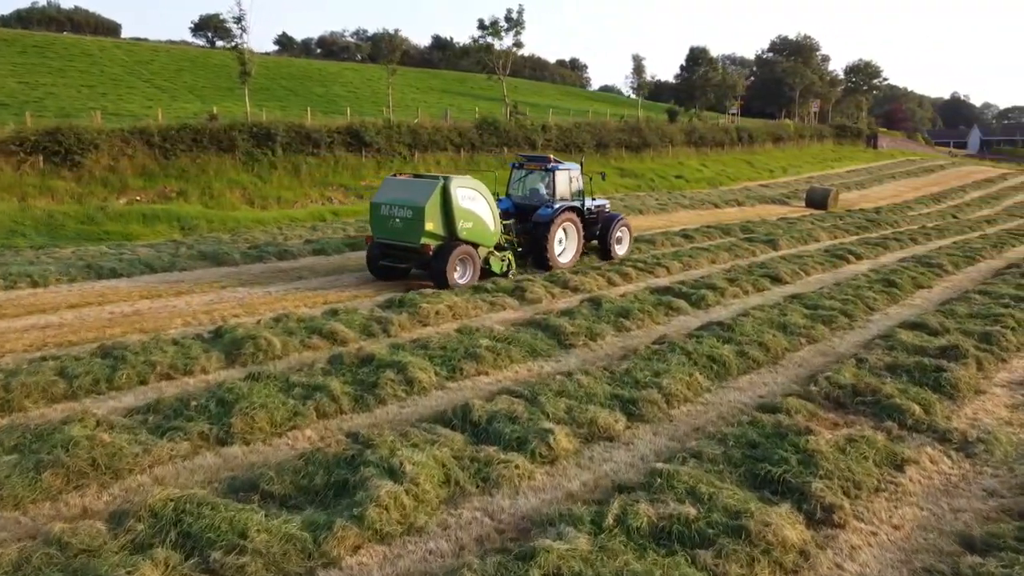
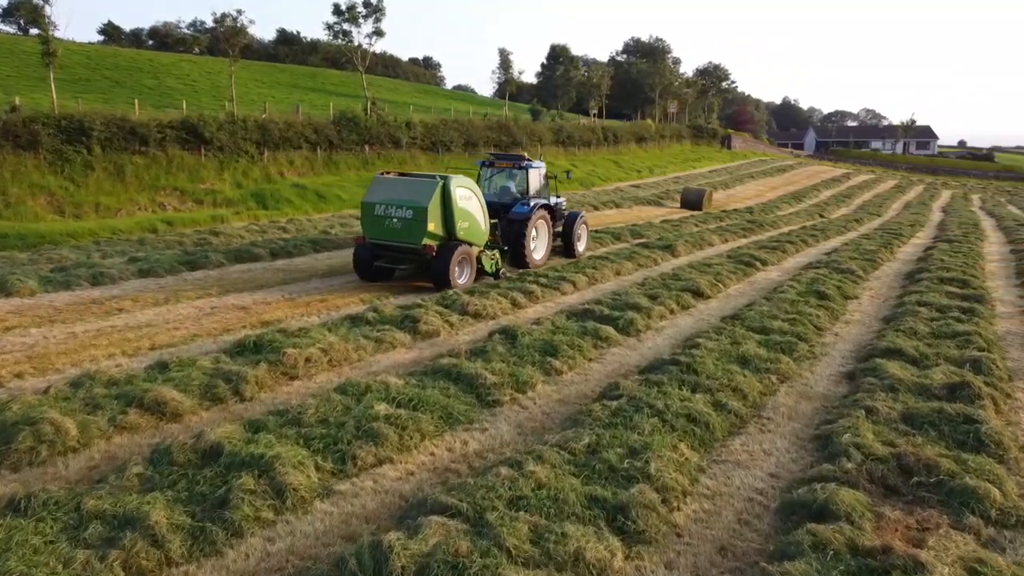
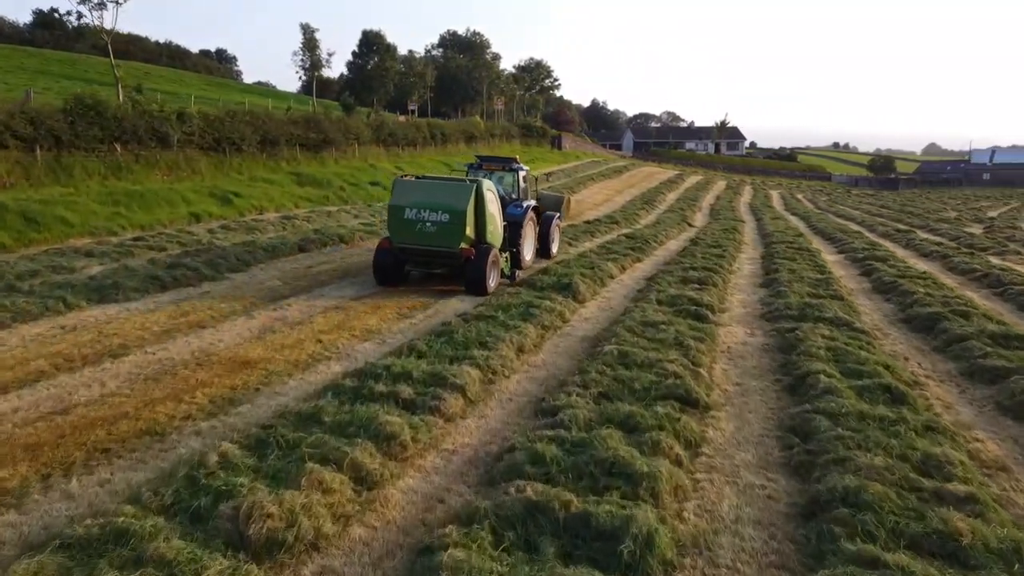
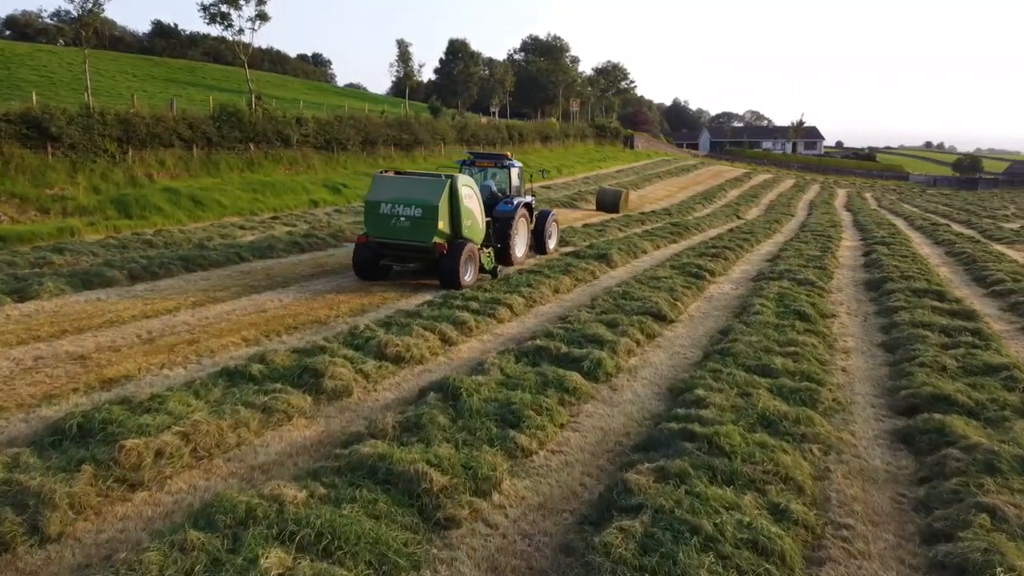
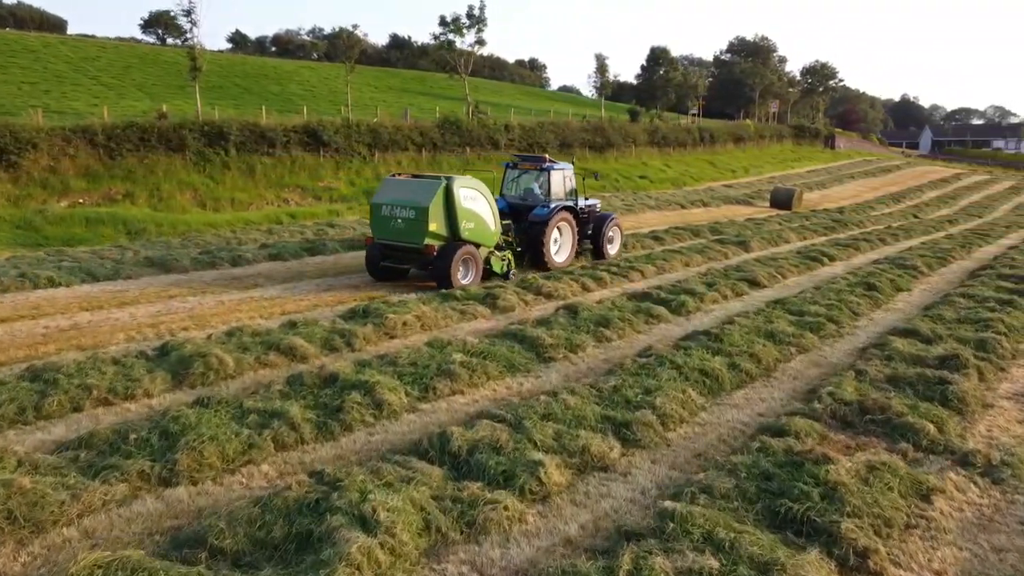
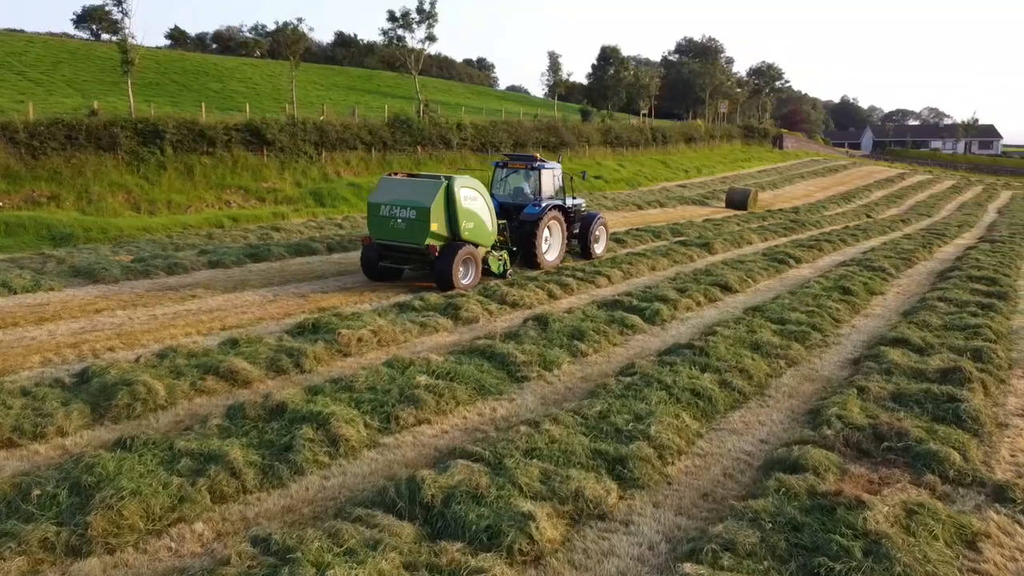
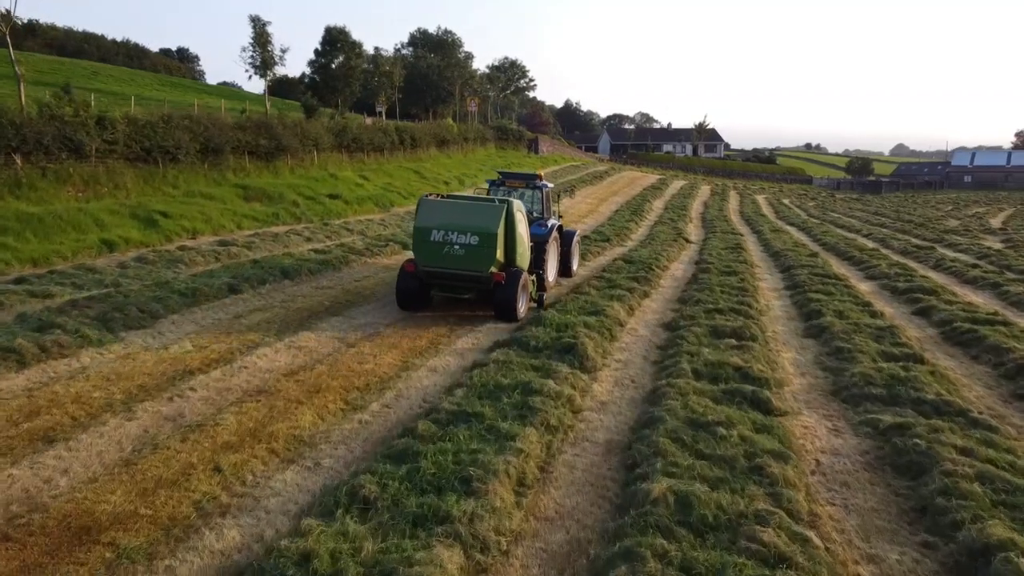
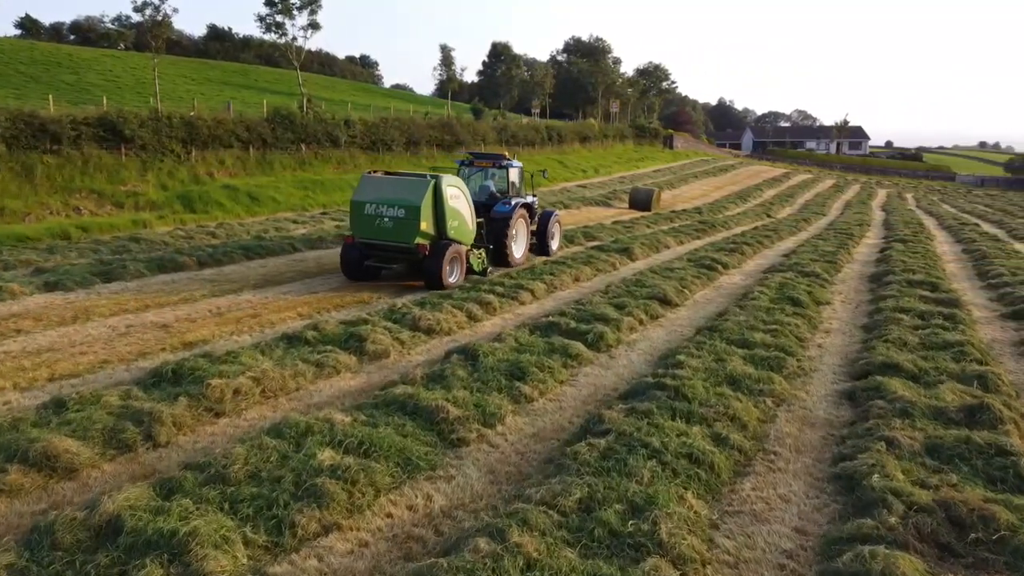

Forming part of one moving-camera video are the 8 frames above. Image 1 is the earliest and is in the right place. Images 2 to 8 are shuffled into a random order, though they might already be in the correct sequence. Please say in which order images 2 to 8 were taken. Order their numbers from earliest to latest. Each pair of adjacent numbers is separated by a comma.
5, 6, 2, 8, 4, 3, 7
